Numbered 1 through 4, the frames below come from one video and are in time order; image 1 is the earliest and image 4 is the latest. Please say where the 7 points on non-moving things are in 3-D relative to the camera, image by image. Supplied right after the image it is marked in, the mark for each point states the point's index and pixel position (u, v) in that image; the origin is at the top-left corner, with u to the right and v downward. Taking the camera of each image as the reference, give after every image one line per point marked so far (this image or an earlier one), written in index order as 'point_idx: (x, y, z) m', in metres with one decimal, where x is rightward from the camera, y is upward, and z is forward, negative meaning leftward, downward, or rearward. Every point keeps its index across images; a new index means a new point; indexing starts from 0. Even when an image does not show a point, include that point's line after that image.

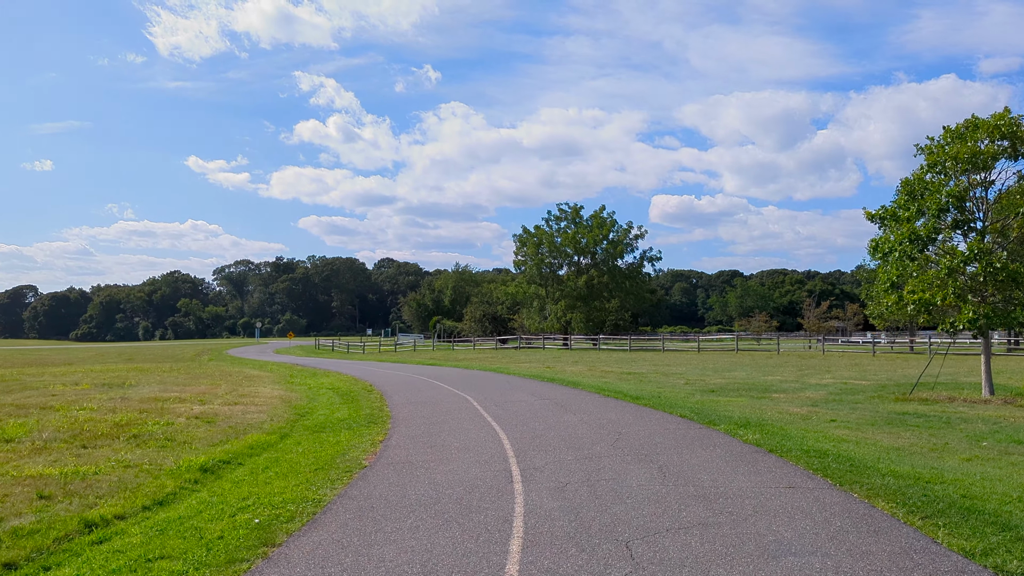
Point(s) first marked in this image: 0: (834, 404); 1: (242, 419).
0: (+8.5, -3.1, +18.0) m
1: (-5.8, -2.8, +14.8) m
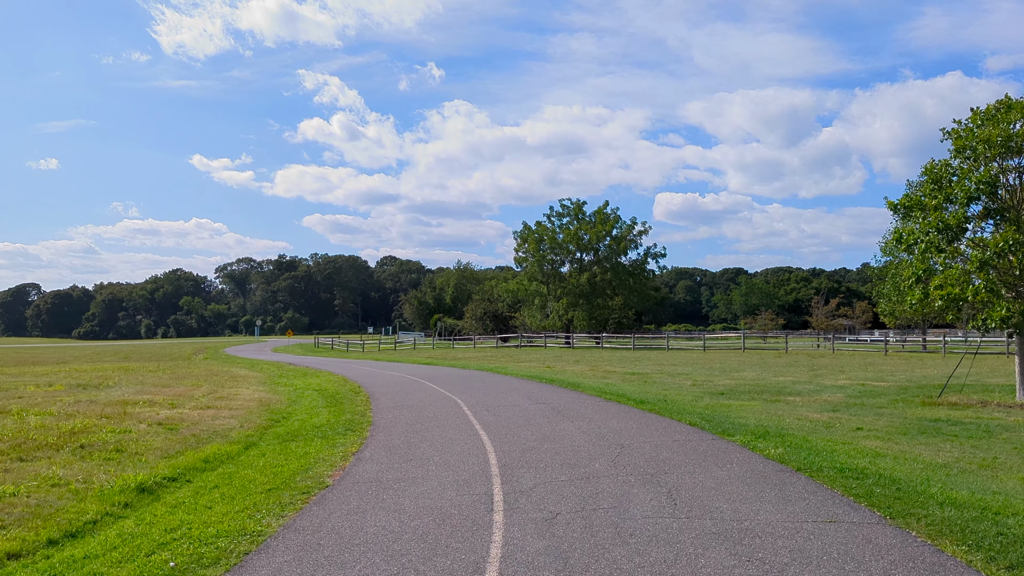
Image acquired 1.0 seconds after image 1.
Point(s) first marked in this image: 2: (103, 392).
0: (+8.3, -3.0, +16.7) m
1: (-6.0, -2.7, +13.5) m
2: (-11.7, -3.0, +19.6) m
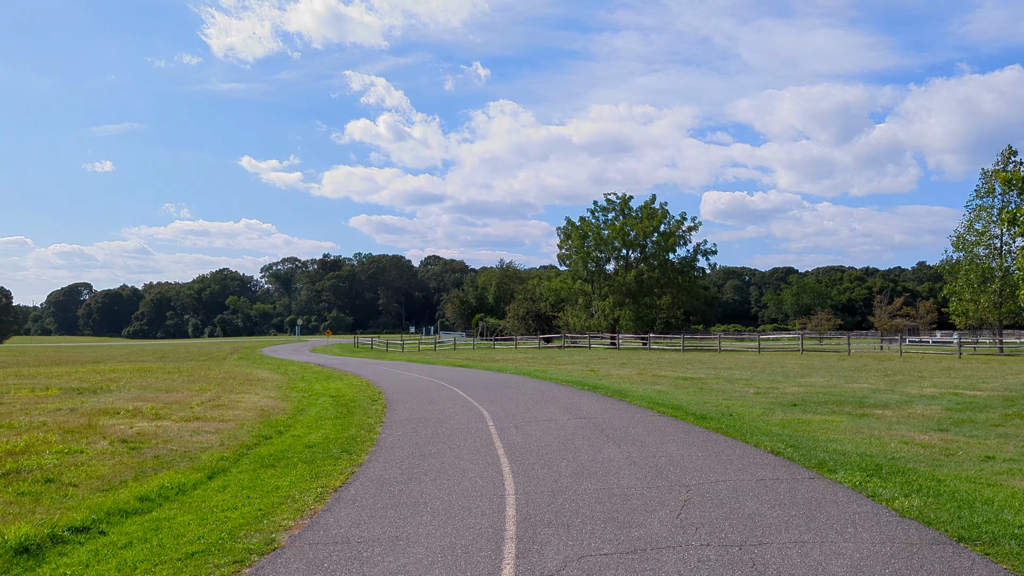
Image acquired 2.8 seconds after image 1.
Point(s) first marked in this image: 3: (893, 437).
0: (+9.0, -2.8, +13.6) m
1: (-5.5, -2.6, +11.3) m
2: (-10.8, -2.8, +17.8) m
3: (+6.8, -2.6, +12.2) m
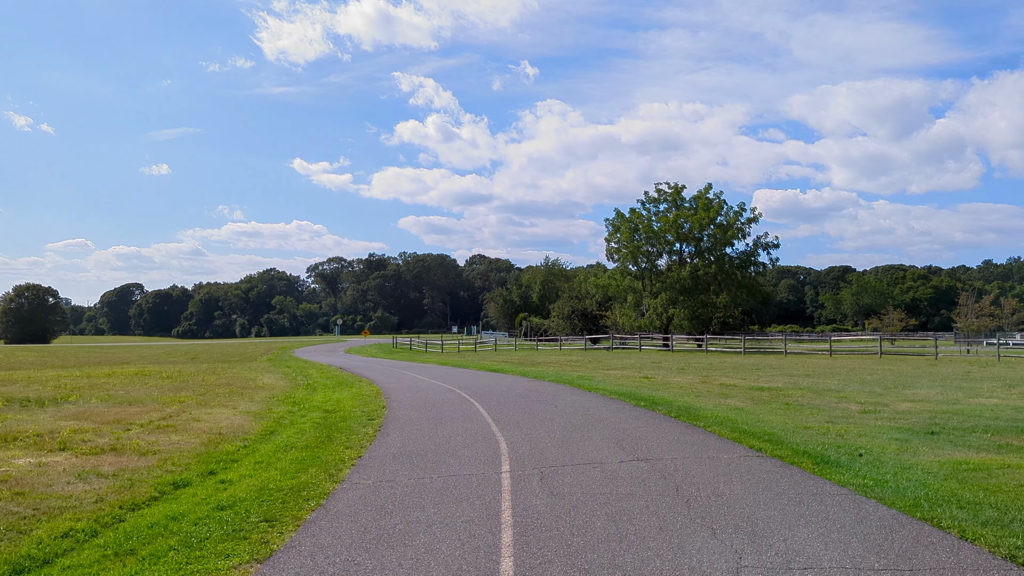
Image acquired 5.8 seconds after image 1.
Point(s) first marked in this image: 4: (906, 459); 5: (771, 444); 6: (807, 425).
0: (+9.4, -2.5, +8.8) m
1: (-5.2, -2.3, +7.6) m
2: (-10.1, -2.6, +14.4) m
3: (+7.1, -2.4, +7.6) m
4: (+5.7, -2.4, +9.9) m
5: (+3.9, -2.3, +10.2) m
6: (+5.9, -2.7, +13.7) m
